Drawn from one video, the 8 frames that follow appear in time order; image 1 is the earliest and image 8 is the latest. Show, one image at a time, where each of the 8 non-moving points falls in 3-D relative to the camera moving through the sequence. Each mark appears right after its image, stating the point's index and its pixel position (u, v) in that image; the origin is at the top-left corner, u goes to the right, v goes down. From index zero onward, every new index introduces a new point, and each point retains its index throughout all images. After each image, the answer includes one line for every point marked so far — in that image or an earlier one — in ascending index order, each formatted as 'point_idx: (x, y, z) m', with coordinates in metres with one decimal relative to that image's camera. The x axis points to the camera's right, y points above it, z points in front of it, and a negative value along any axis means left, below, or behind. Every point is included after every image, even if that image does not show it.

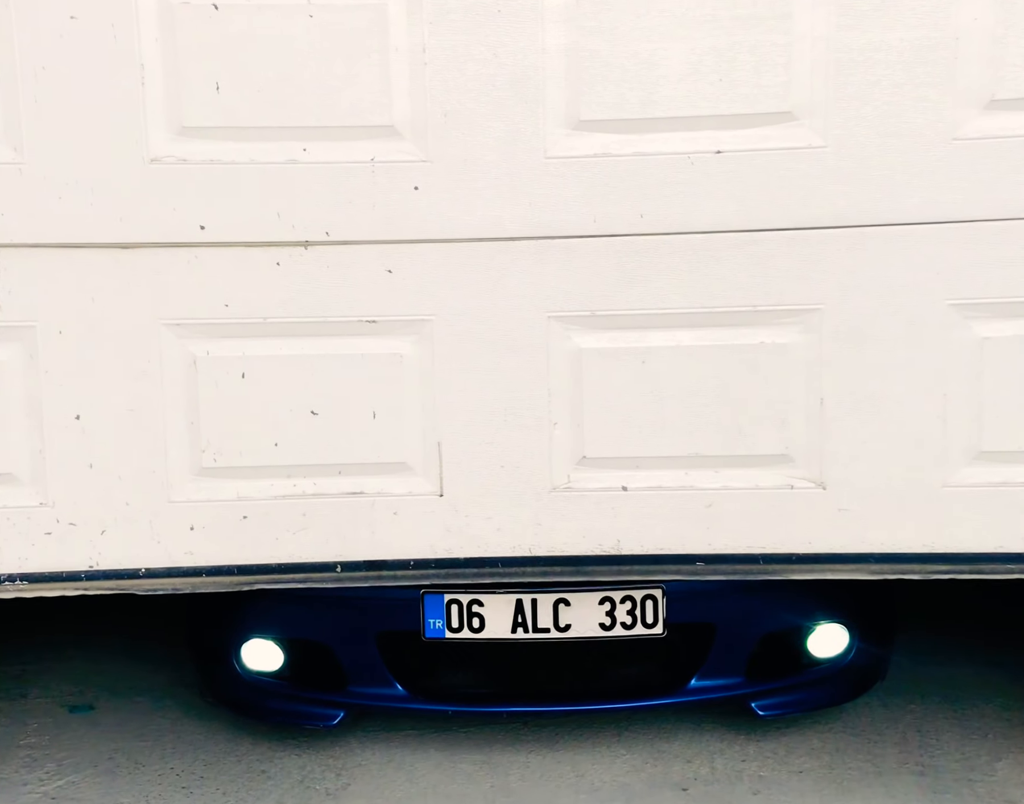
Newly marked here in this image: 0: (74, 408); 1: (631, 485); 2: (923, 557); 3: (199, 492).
0: (-0.7, 0.0, +1.6) m
1: (+0.2, -0.1, +1.6) m
2: (+0.6, -0.2, +1.6) m
3: (-0.5, -0.1, +1.6) m
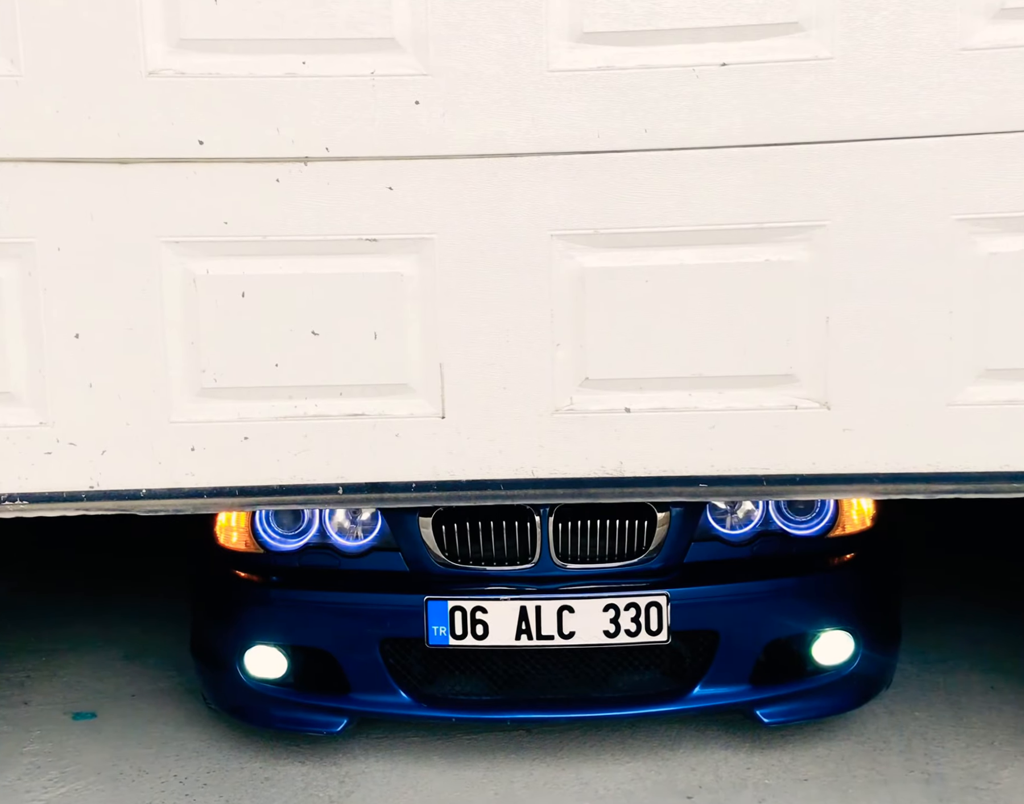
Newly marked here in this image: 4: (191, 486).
0: (-0.7, +0.1, +1.6) m
1: (+0.2, 0.0, +1.6) m
2: (+0.6, -0.1, +1.6) m
3: (-0.5, 0.0, +1.6) m
4: (-0.5, -0.1, +1.6) m
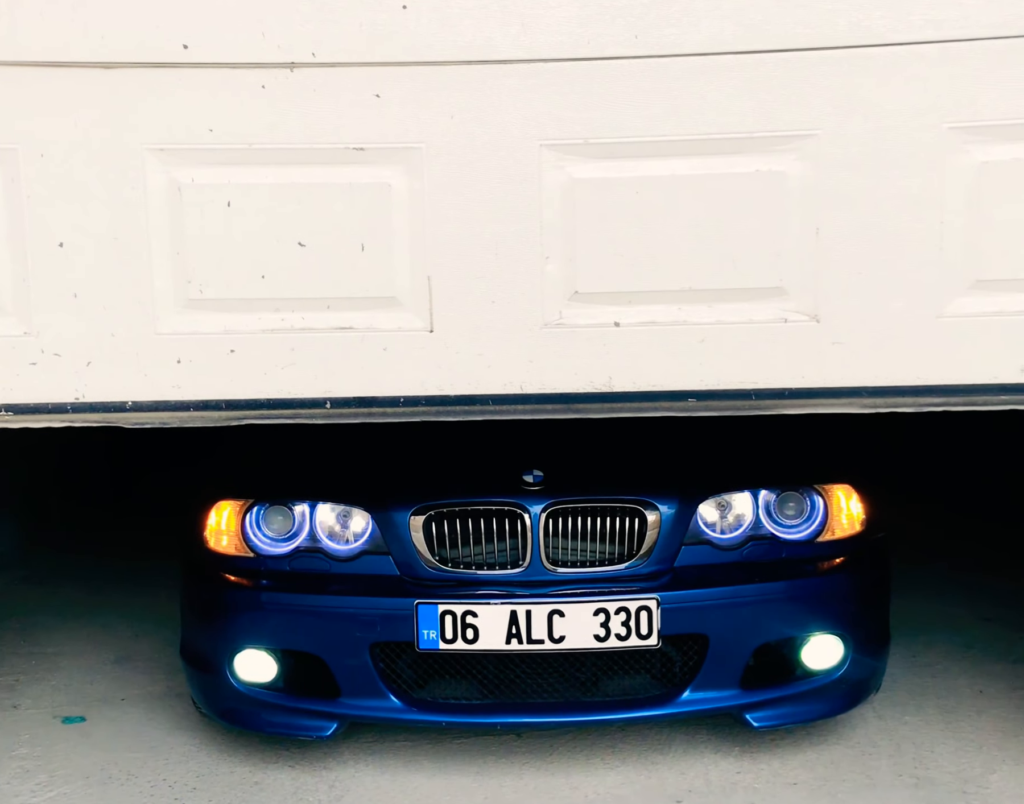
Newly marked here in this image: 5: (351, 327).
0: (-0.7, +0.3, +1.6) m
1: (+0.2, +0.1, +1.6) m
2: (+0.6, 0.0, +1.6) m
3: (-0.5, +0.1, +1.6) m
4: (-0.5, 0.0, +1.6) m
5: (-0.3, +0.1, +1.6) m
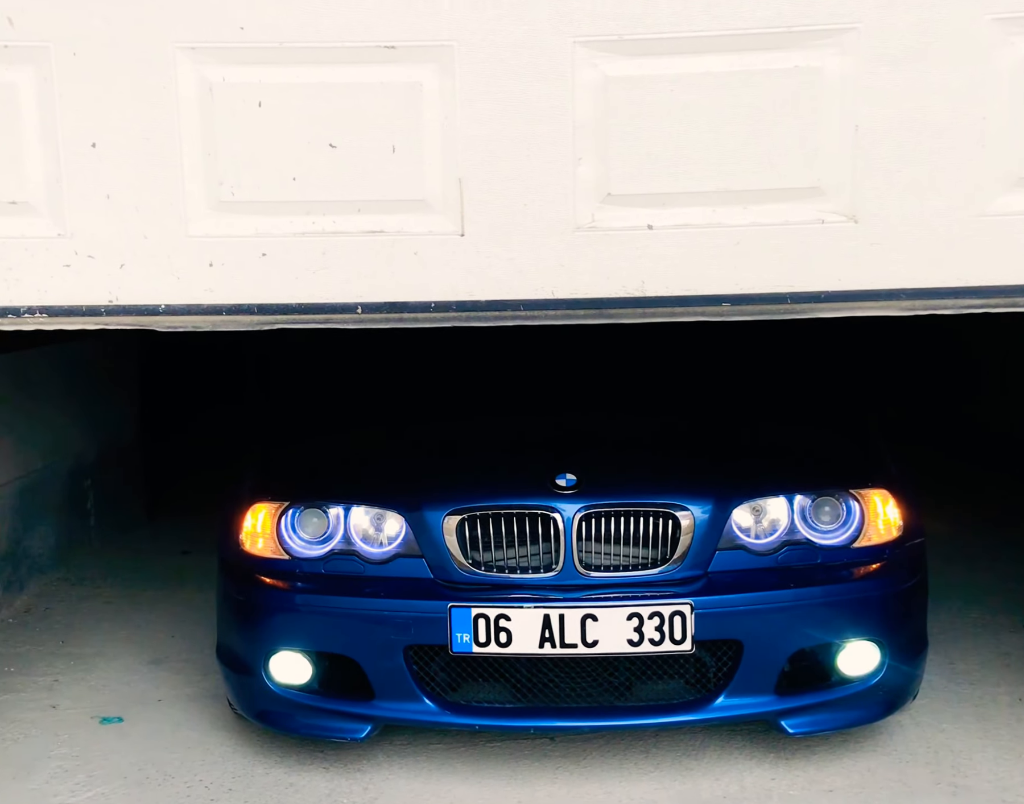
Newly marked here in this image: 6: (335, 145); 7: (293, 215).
0: (-0.6, +0.4, +1.6) m
1: (+0.2, +0.3, +1.6) m
2: (+0.7, +0.2, +1.6) m
3: (-0.5, +0.3, +1.6) m
4: (-0.5, +0.2, +1.6) m
5: (-0.2, +0.3, +1.6) m
6: (-0.3, +0.4, +1.6) m
7: (-0.3, +0.3, +1.6) m
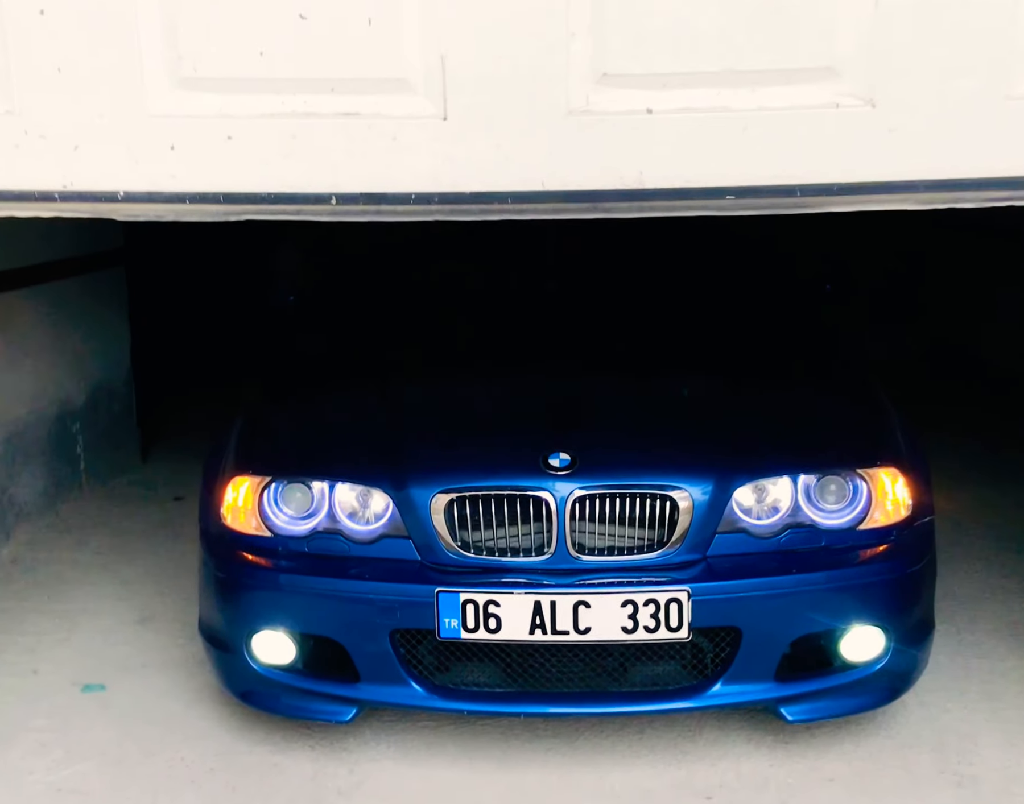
0: (-0.7, +0.6, +1.4) m
1: (+0.2, +0.4, +1.5) m
2: (+0.7, +0.3, +1.4) m
3: (-0.5, +0.4, +1.5) m
4: (-0.5, +0.3, +1.5) m
5: (-0.2, +0.4, +1.5) m
6: (-0.3, +0.5, +1.4) m
7: (-0.4, +0.4, +1.5) m
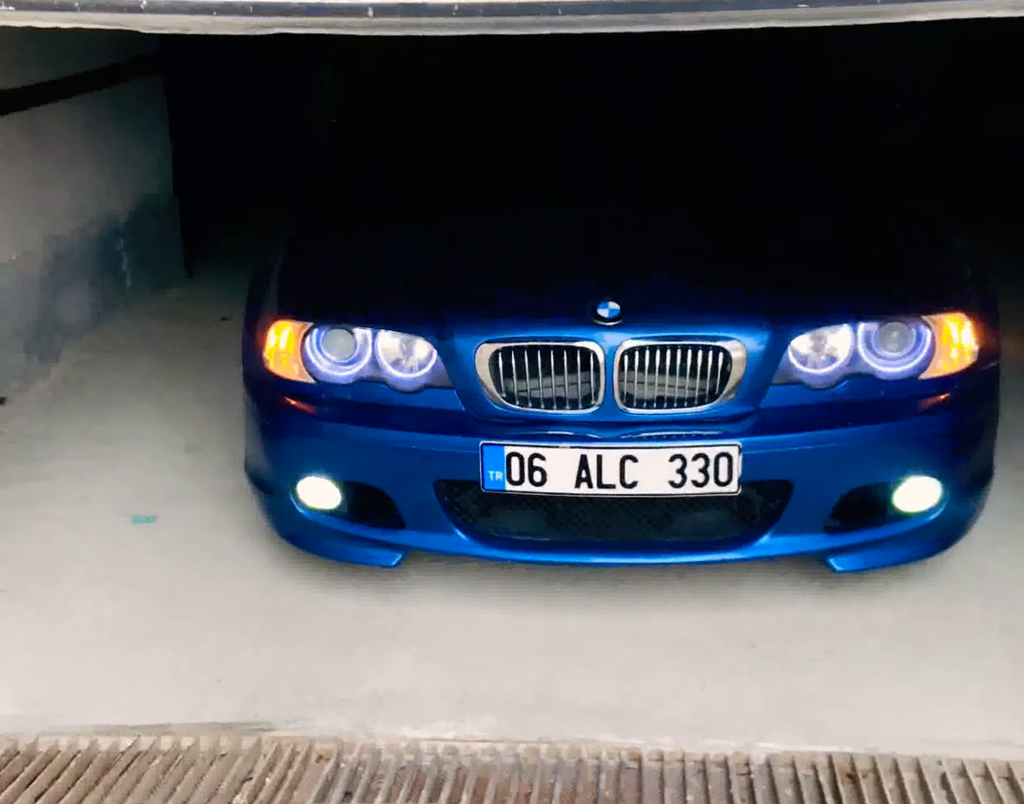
0: (-0.4, +0.5, +0.7) m
1: (+0.5, +0.4, +0.7) m
2: (+0.9, +0.3, +0.7) m
3: (-0.2, +0.4, +0.7) m
4: (-0.2, +0.3, +0.8) m
5: (+0.1, +0.4, +0.7) m
6: (0.0, +0.5, +0.7) m
7: (-0.1, +0.4, +0.7) m
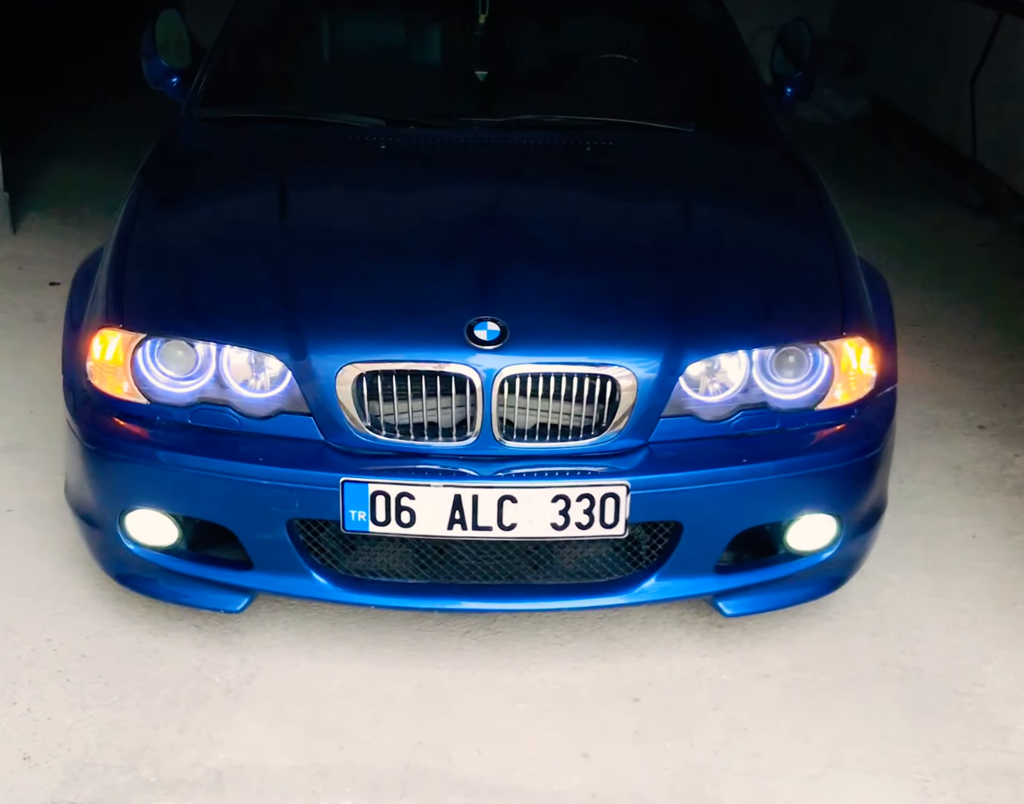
0: (-0.4, -0.8, -1.3) m
1: (+0.5, -0.9, -1.2) m
2: (+0.9, -1.1, -1.2) m
3: (-0.2, -0.9, -1.3) m
4: (-0.2, -1.0, -1.2) m
5: (0.0, -0.9, -1.2) m
6: (0.0, -0.8, -1.3) m
7: (-0.1, -0.9, -1.2) m
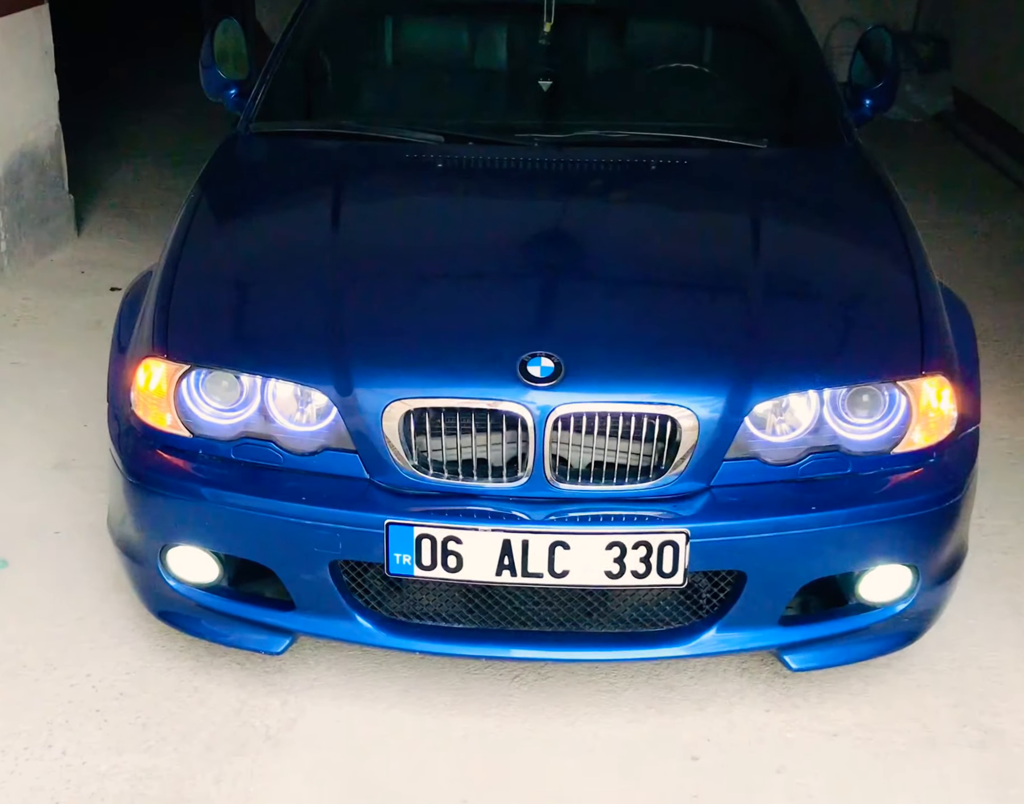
0: (-0.6, -1.4, -2.1) m
1: (+0.2, -1.5, -2.0) m
2: (+0.7, -1.6, -2.0) m
3: (-0.5, -1.5, -2.0) m
4: (-0.5, -1.6, -2.0) m
5: (-0.2, -1.5, -2.0) m
6: (-0.3, -1.4, -2.1) m
7: (-0.3, -1.5, -2.0) m
